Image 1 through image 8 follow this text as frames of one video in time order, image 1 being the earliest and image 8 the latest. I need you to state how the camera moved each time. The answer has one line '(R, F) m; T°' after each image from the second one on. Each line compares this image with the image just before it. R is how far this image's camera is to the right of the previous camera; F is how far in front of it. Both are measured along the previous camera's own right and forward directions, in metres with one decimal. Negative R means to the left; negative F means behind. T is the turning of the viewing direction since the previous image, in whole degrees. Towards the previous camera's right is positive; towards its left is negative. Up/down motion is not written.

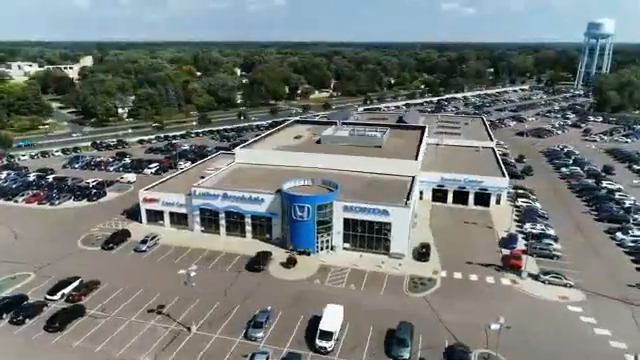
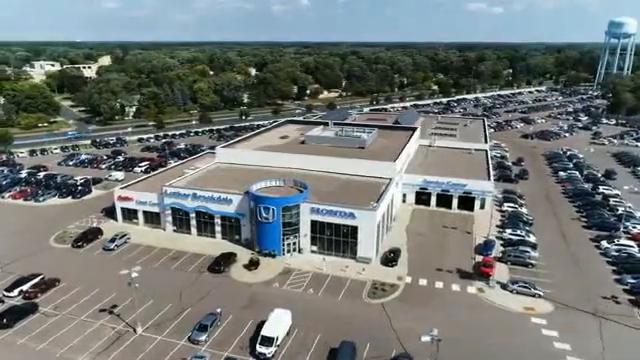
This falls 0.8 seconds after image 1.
(+5.0, +1.0) m; -3°
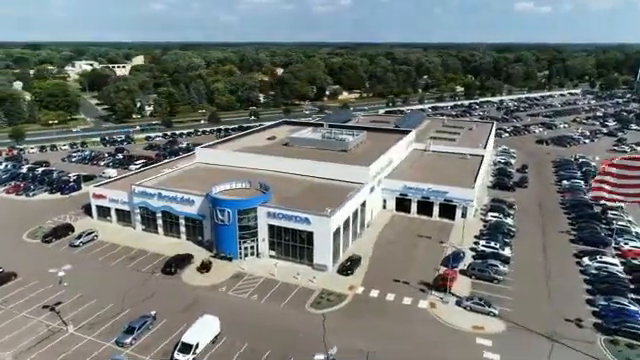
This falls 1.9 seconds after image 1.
(+7.1, +1.5) m; -5°
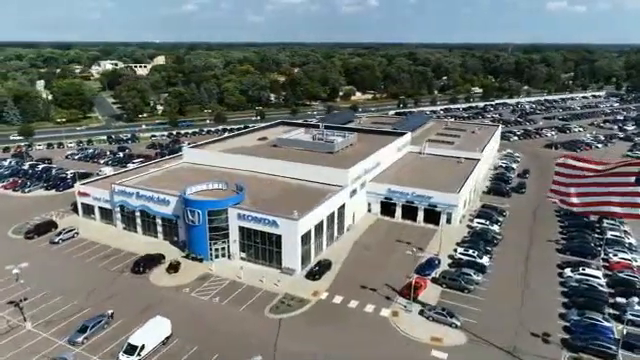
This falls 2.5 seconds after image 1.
(+4.7, +0.8) m; -3°
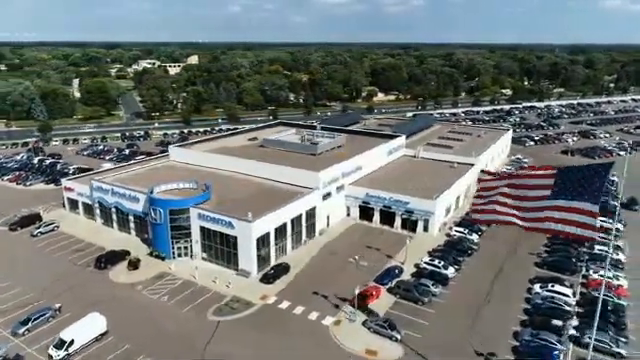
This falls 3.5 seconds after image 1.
(+6.8, +1.0) m; -5°
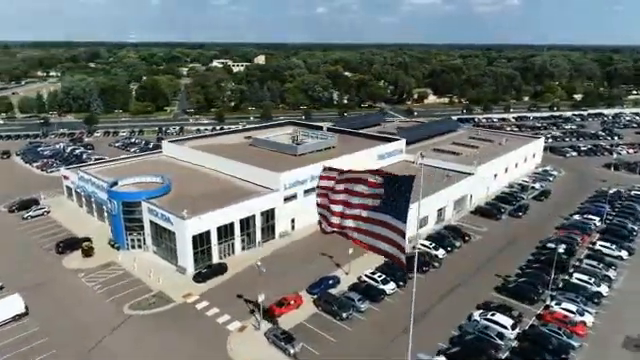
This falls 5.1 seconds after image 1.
(+11.4, +2.4) m; -10°
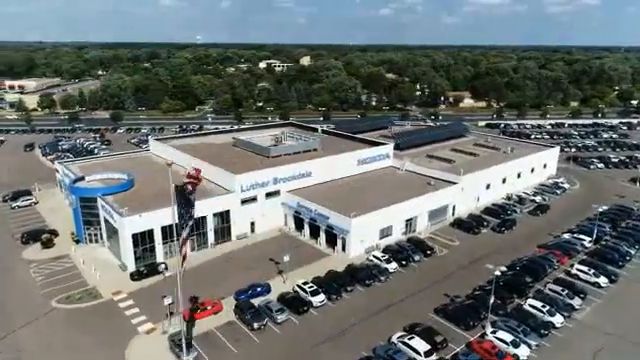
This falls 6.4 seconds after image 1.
(+9.6, +2.0) m; -7°
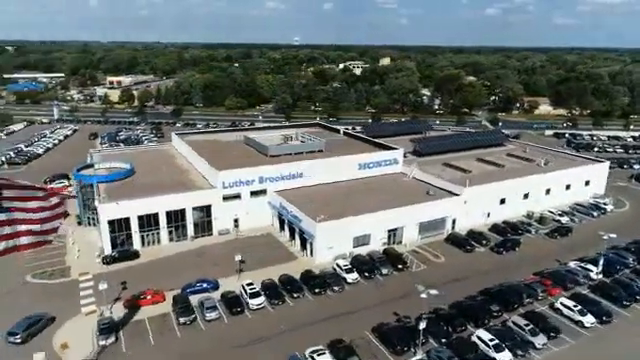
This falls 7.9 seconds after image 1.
(+10.6, +2.1) m; -11°
